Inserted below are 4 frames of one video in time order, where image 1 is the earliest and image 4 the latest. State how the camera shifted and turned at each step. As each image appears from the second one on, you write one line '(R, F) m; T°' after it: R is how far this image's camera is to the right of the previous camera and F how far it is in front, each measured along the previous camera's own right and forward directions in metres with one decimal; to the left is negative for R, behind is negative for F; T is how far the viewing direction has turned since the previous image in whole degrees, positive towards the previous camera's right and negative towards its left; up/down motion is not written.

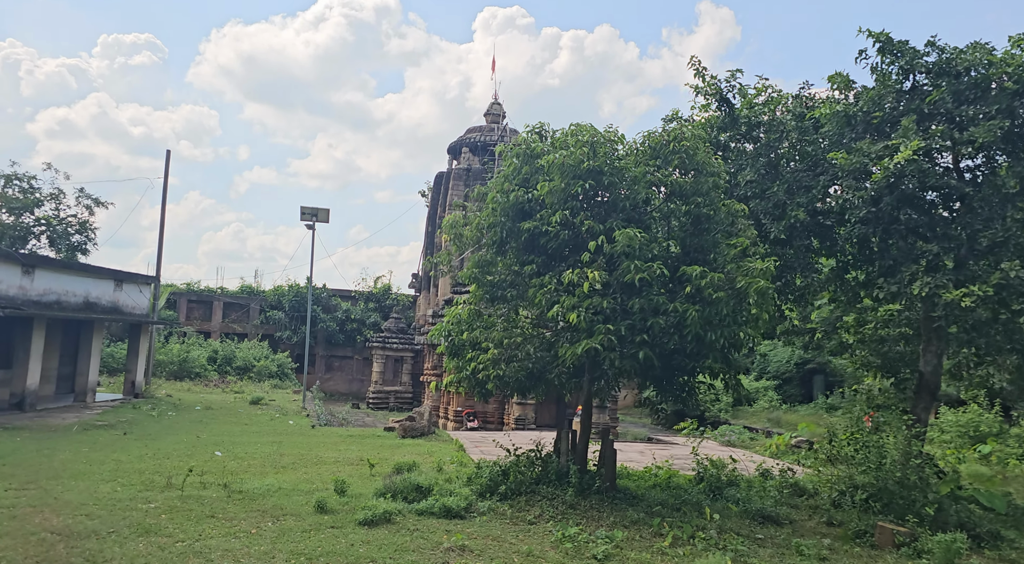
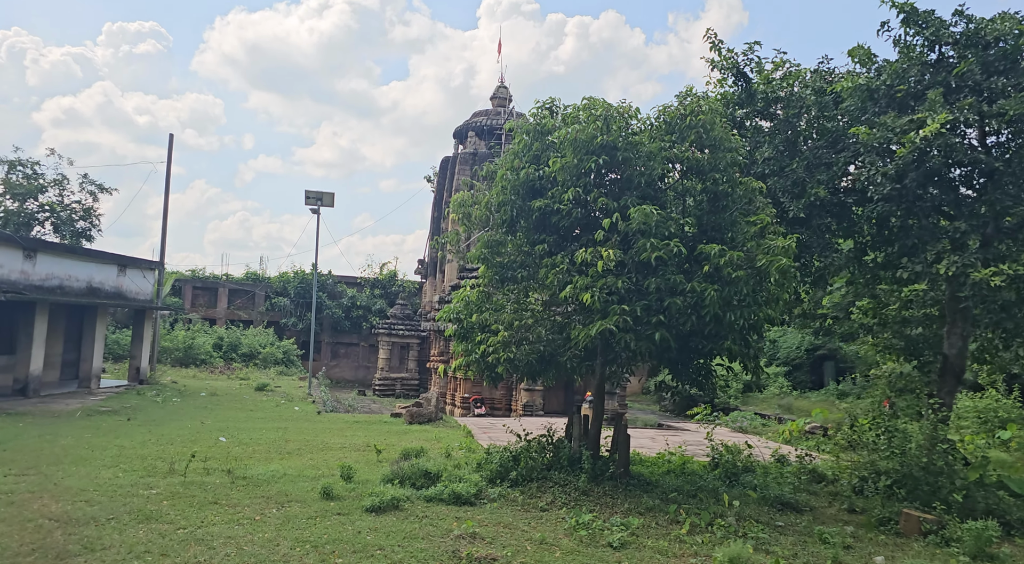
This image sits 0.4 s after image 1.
(-0.1, +0.3) m; 0°
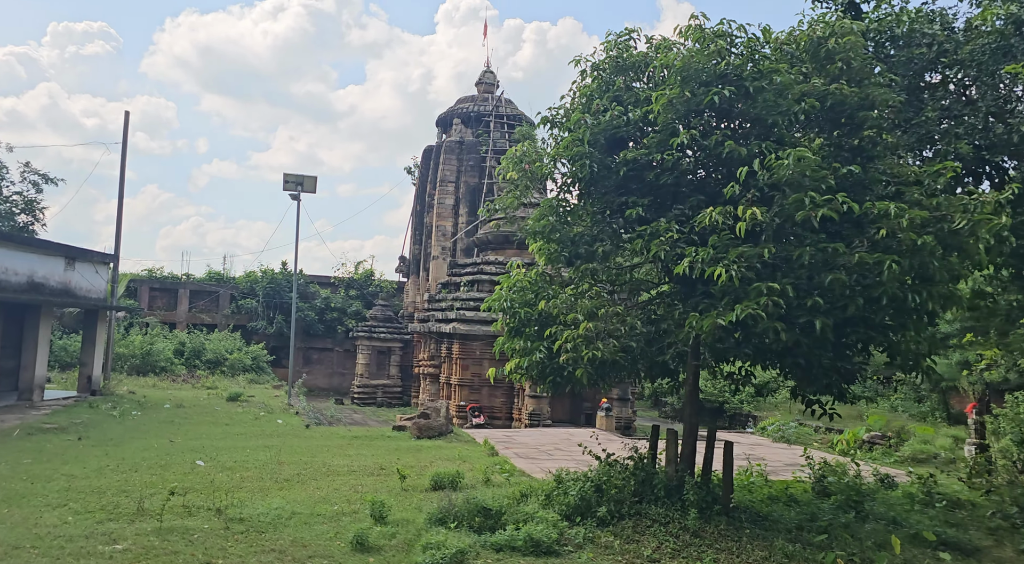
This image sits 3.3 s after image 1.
(-1.1, +2.0) m; +3°
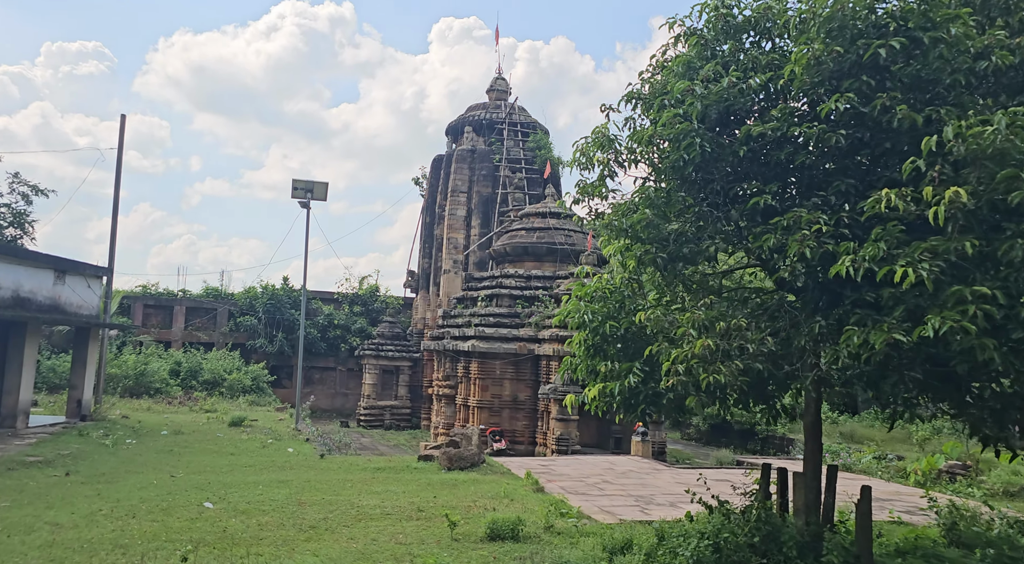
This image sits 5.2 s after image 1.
(-0.7, +1.3) m; +1°
